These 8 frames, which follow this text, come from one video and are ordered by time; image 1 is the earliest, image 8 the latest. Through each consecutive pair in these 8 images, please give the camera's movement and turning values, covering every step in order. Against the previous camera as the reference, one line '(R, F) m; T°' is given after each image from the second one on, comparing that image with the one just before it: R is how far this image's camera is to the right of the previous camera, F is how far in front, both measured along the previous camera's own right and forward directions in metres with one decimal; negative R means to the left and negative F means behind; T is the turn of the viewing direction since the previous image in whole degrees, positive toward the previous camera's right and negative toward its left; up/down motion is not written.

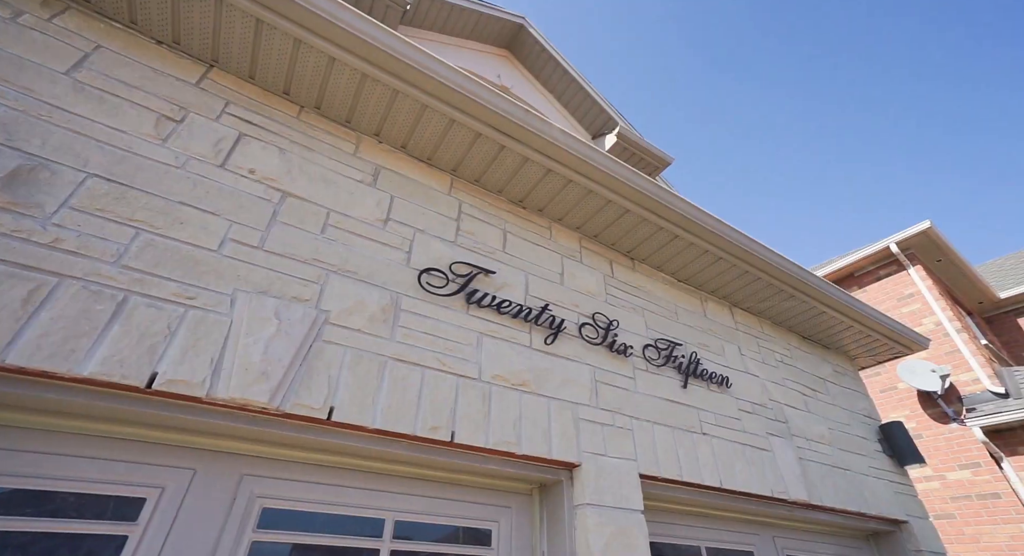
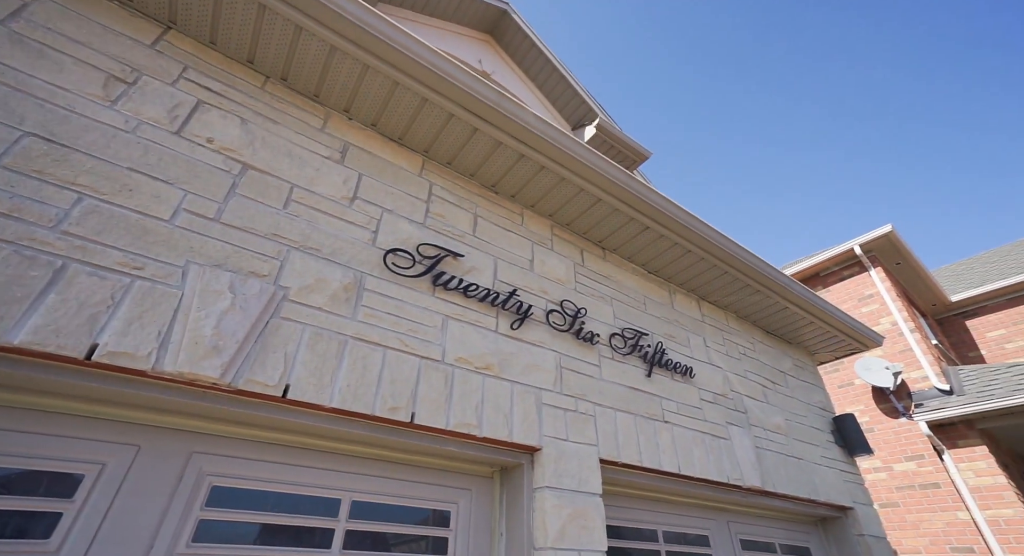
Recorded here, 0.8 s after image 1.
(0.0, 0.0) m; +3°
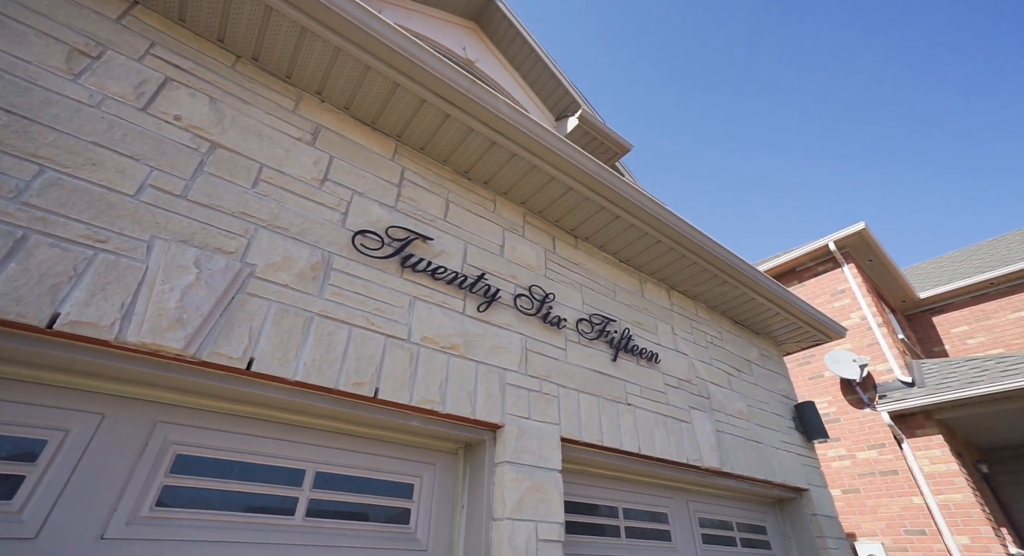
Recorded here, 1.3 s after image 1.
(+0.1, -0.1) m; +2°
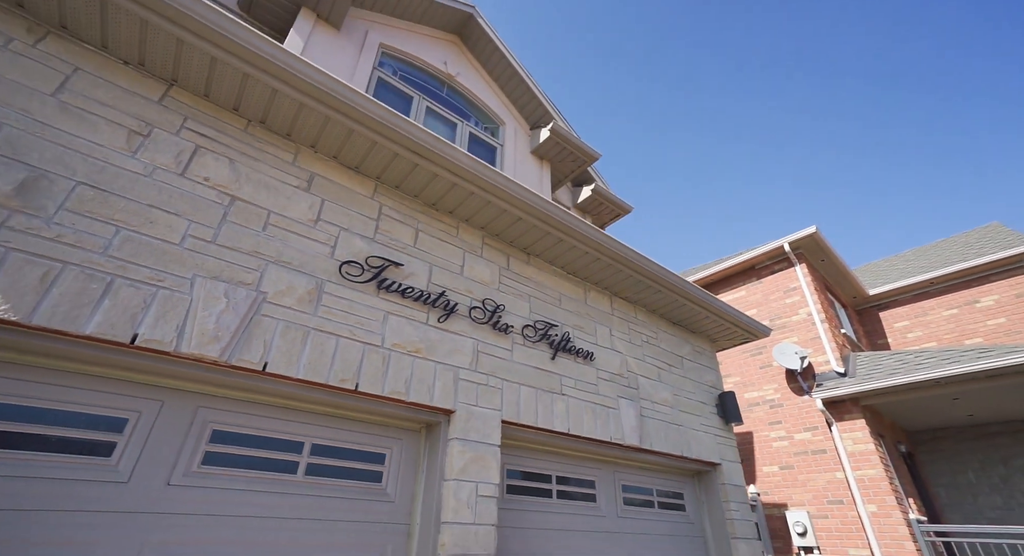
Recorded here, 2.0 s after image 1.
(+0.2, -0.6) m; +1°
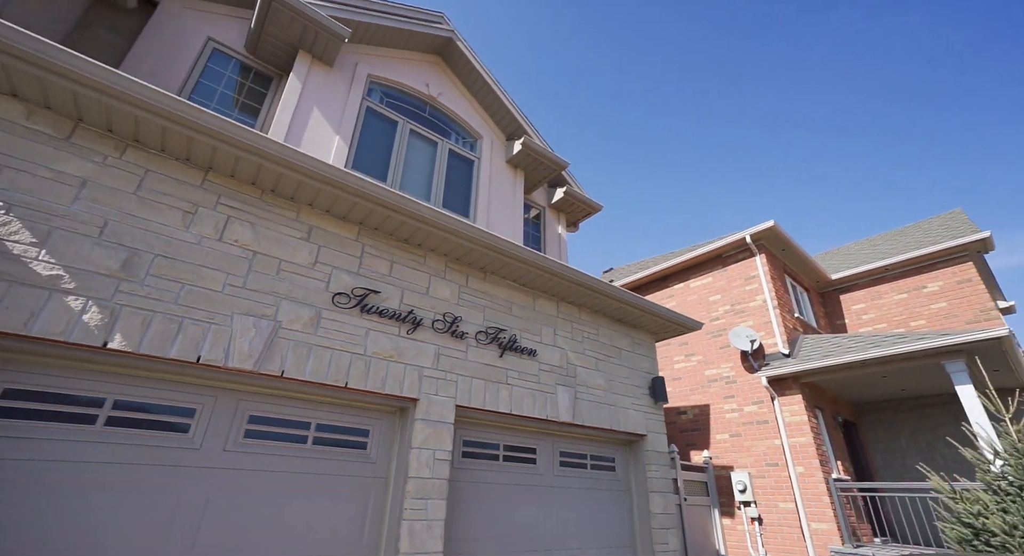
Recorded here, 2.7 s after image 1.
(+0.5, -1.0) m; -1°
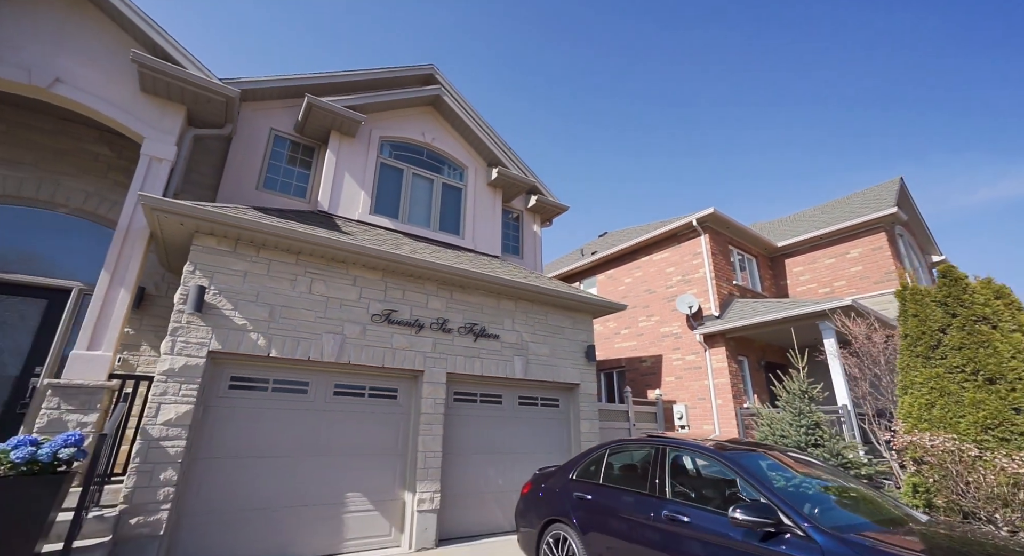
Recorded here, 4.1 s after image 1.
(+1.0, -2.6) m; -3°
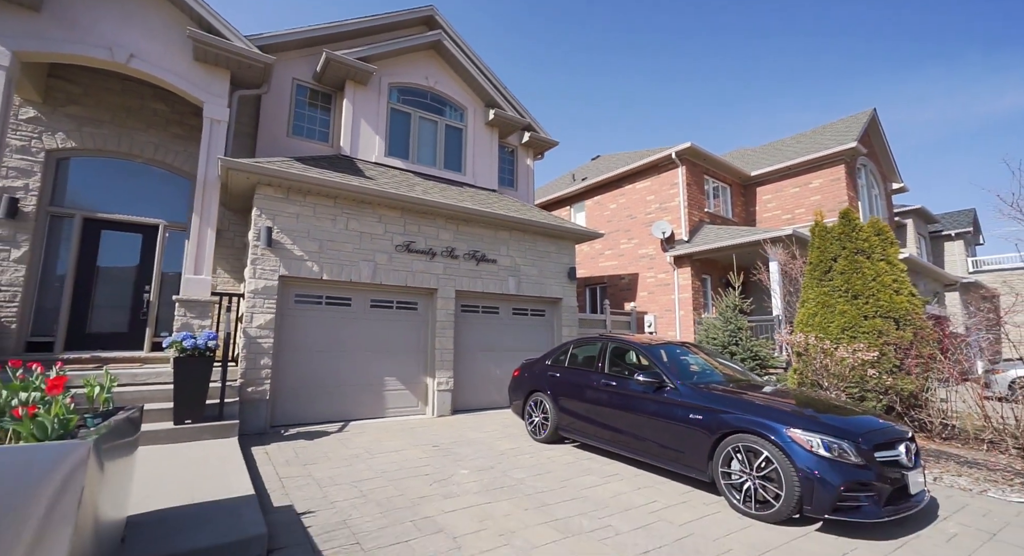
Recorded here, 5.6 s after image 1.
(+0.1, -1.7) m; 0°
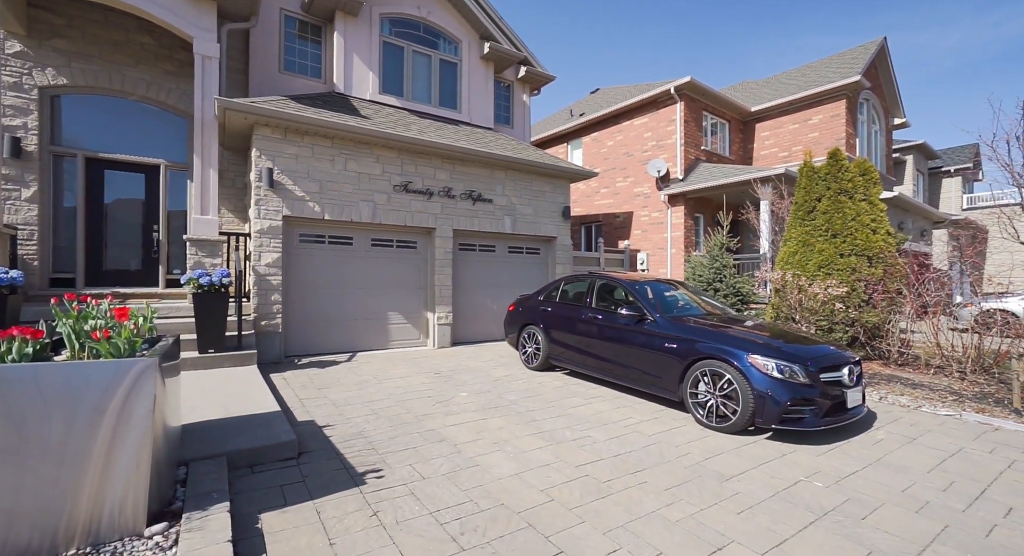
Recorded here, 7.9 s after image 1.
(+0.1, -0.3) m; 0°
